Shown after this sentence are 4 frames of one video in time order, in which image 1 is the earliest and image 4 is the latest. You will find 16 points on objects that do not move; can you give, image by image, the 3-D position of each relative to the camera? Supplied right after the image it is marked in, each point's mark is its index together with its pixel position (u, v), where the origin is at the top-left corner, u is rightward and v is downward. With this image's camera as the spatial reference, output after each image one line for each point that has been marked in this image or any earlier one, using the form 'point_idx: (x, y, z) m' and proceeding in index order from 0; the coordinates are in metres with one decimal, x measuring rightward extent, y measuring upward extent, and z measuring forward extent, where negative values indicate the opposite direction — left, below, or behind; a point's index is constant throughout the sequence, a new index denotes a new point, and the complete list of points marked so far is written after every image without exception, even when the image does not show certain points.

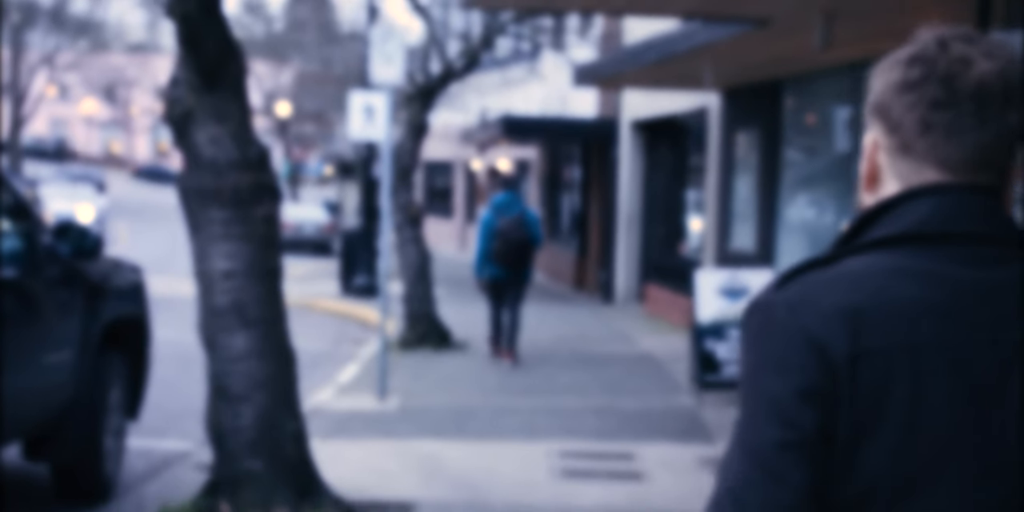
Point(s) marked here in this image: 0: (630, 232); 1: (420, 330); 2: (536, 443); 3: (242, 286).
0: (+1.8, +0.4, +19.8) m
1: (-1.0, -0.8, +13.9) m
2: (+0.1, -1.2, +8.7) m
3: (-1.3, -0.1, +6.2) m
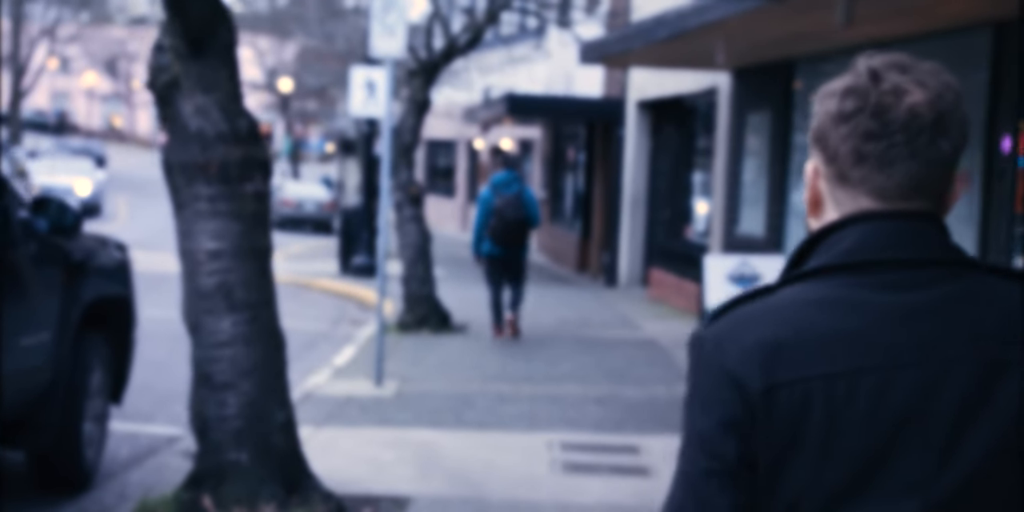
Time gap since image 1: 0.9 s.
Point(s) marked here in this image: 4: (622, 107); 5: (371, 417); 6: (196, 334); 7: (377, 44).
0: (+1.8, +0.6, +19.4) m
1: (-1.0, -0.6, +13.5) m
2: (+0.1, -1.1, +8.3) m
3: (-1.3, -0.1, +5.8) m
4: (+1.7, +2.3, +19.8) m
5: (-0.9, -1.1, +8.8) m
6: (-1.4, -0.4, +5.9) m
7: (-1.1, +1.7, +10.4) m
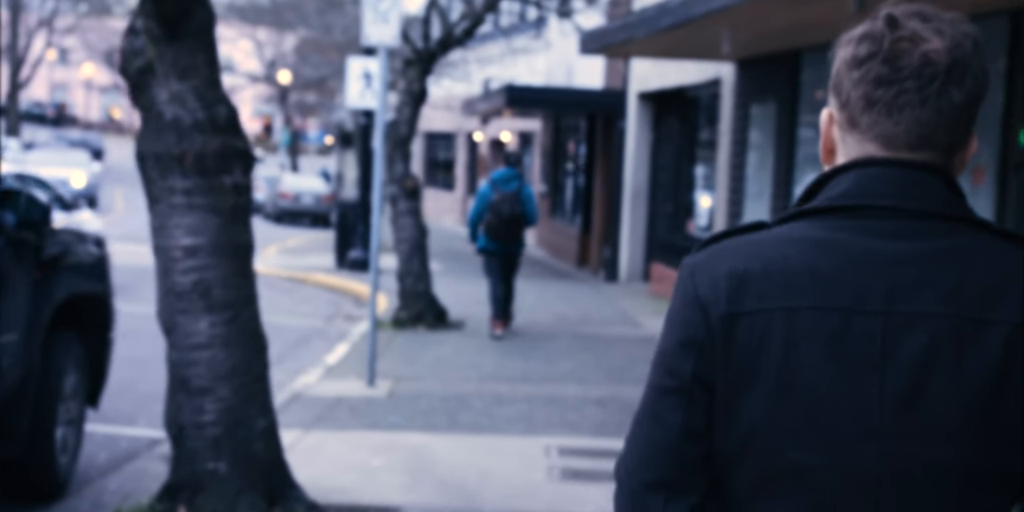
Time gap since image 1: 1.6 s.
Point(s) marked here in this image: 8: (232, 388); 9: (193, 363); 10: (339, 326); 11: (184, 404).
0: (+1.8, +0.7, +19.1) m
1: (-1.0, -0.5, +13.2) m
2: (+0.1, -1.1, +8.0) m
3: (-1.3, 0.0, +5.5) m
4: (+1.7, +2.4, +19.4) m
5: (-1.0, -1.0, +8.4) m
6: (-1.4, -0.3, +5.5) m
7: (-1.1, +1.7, +10.0) m
8: (-1.2, -0.6, +5.5) m
9: (-1.3, -0.4, +5.5) m
10: (-1.9, -0.8, +14.4) m
11: (-1.4, -0.6, +5.5) m
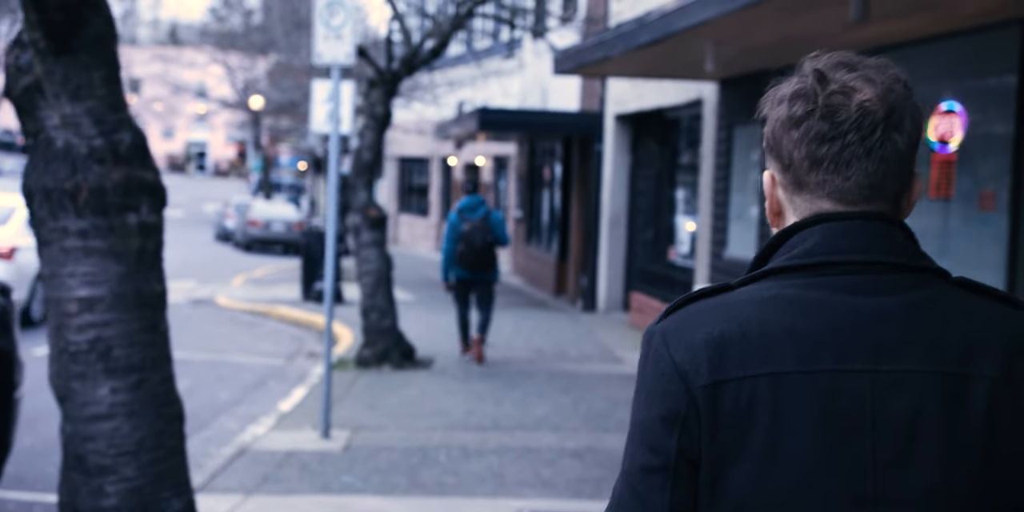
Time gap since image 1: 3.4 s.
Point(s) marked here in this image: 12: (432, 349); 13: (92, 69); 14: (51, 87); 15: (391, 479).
0: (+1.4, +0.3, +18.3) m
1: (-1.2, -0.9, +12.3) m
2: (-0.1, -1.3, +7.1) m
3: (-1.4, -0.2, +4.6) m
4: (+1.3, +1.9, +18.6) m
5: (-1.2, -1.3, +7.5) m
6: (-1.6, -0.5, +4.7) m
7: (-1.3, +1.5, +9.2) m
8: (-1.3, -0.7, +4.7) m
9: (-1.5, -0.6, +4.6) m
10: (-2.2, -1.1, +13.5) m
11: (-1.5, -0.8, +4.6) m
12: (-0.8, -1.0, +13.9) m
13: (-1.5, +0.7, +4.7) m
14: (-1.6, +0.6, +4.6) m
15: (-0.7, -1.3, +7.6) m
